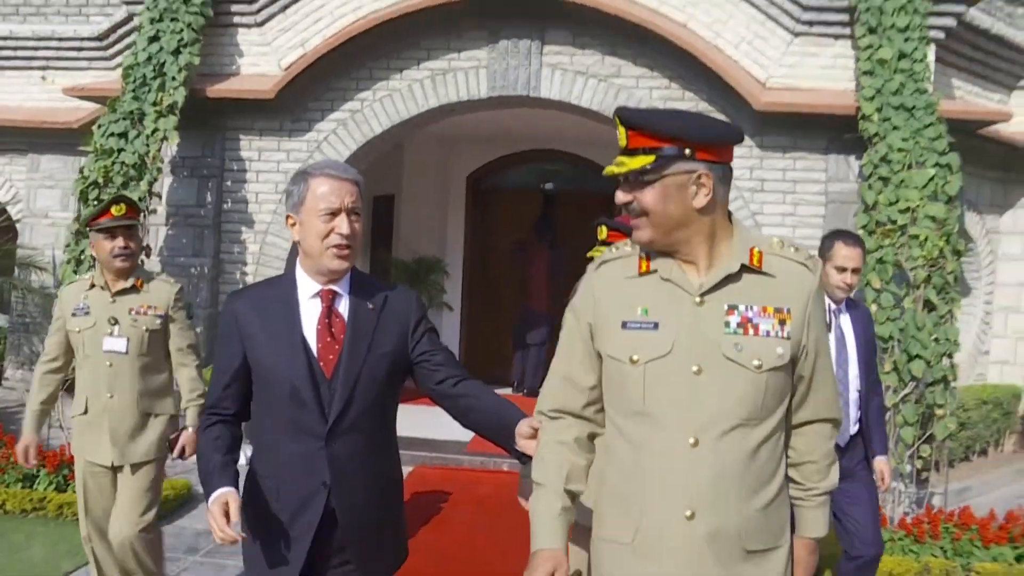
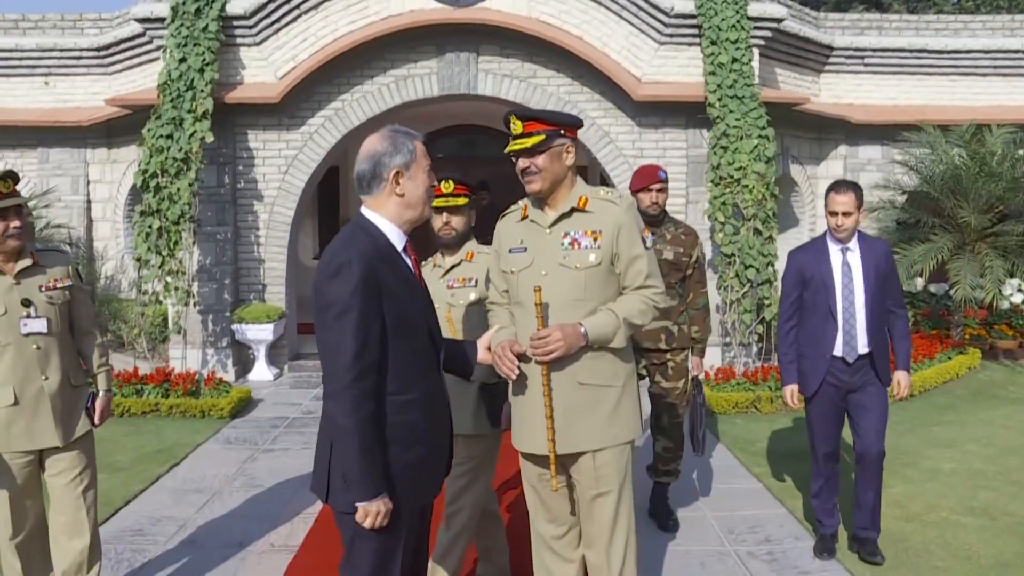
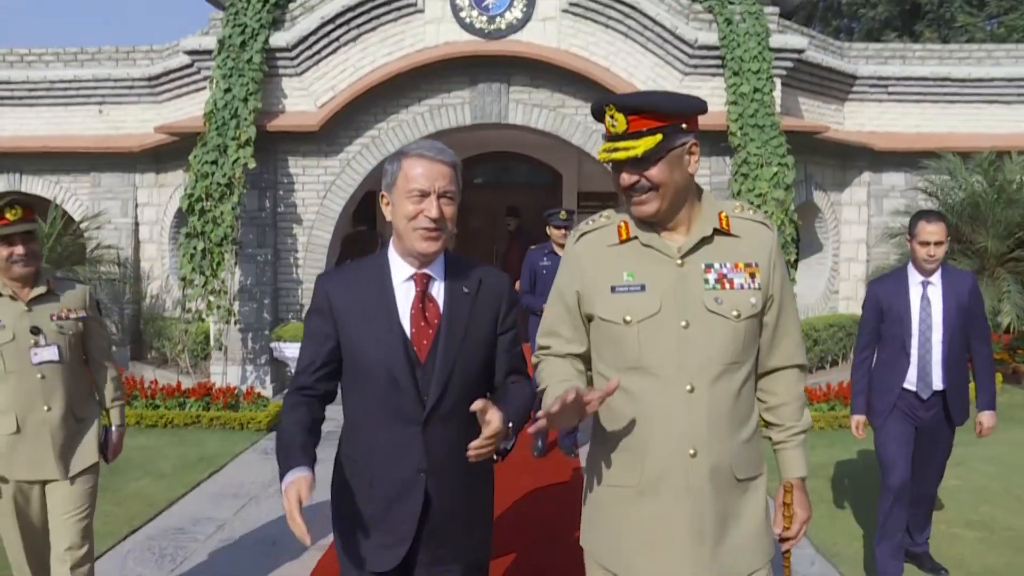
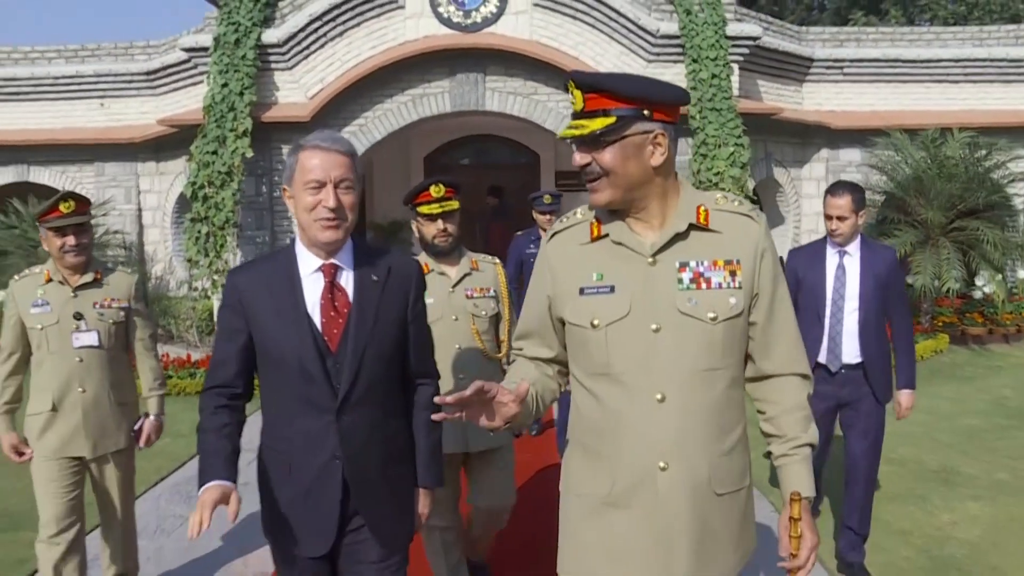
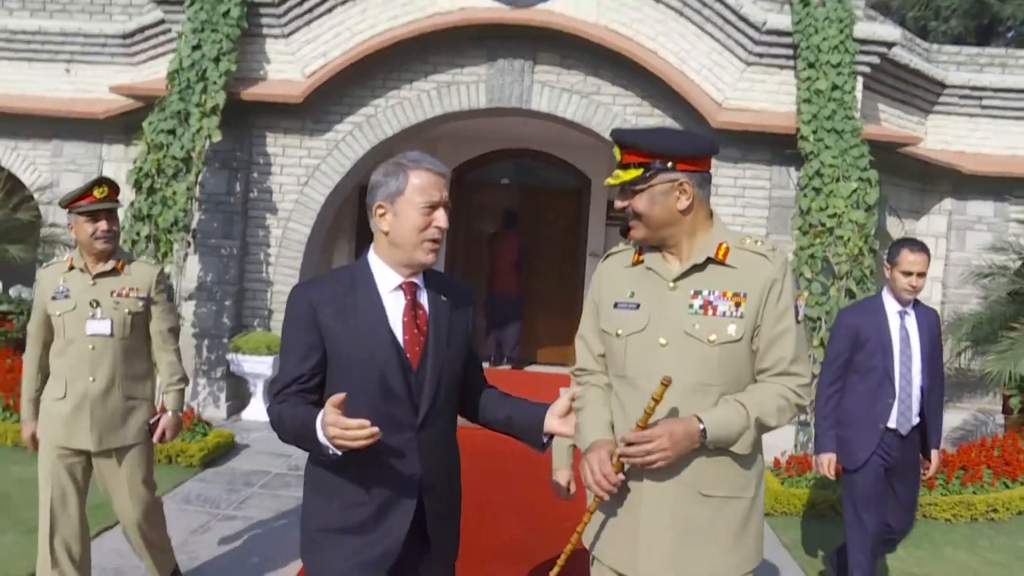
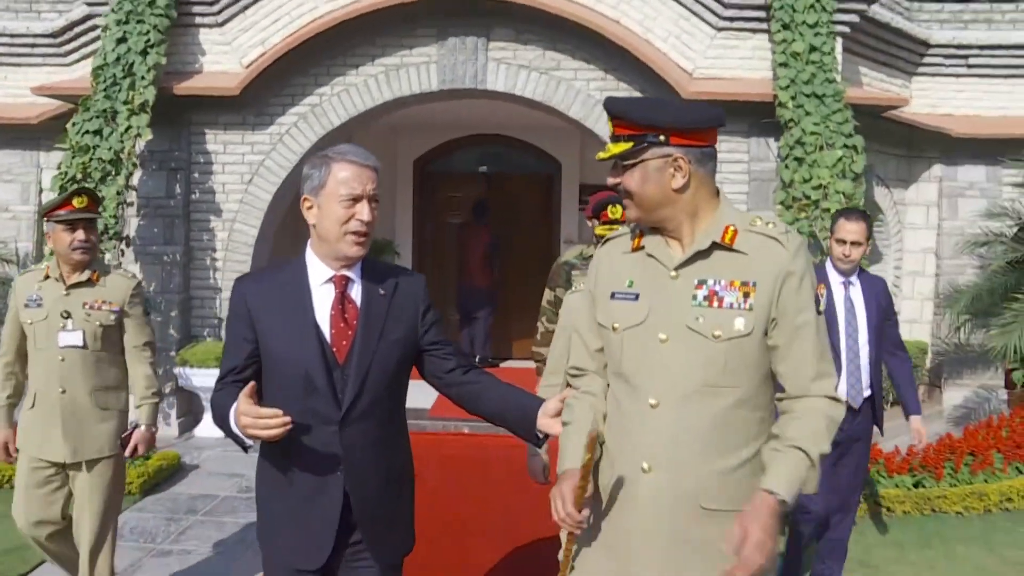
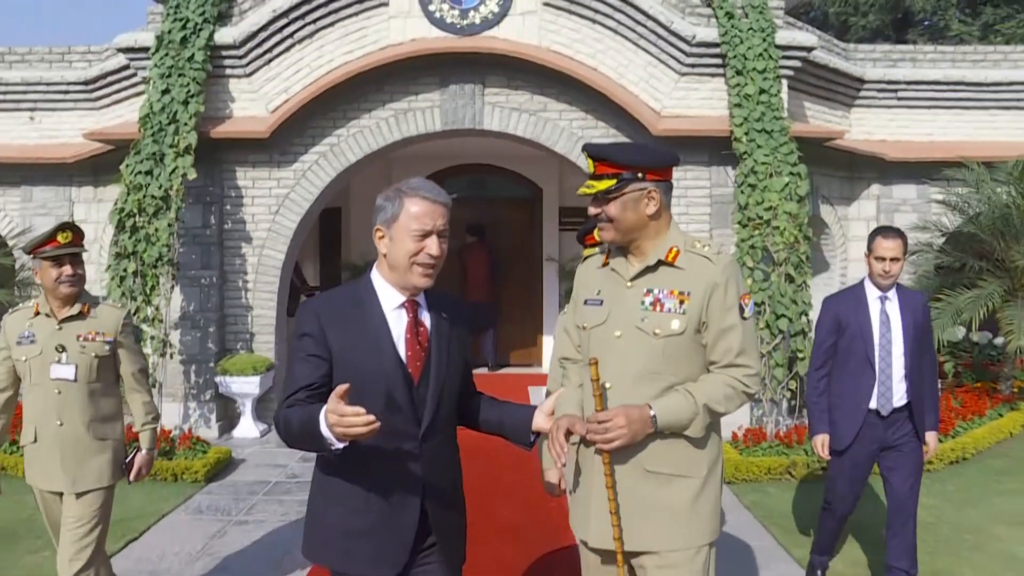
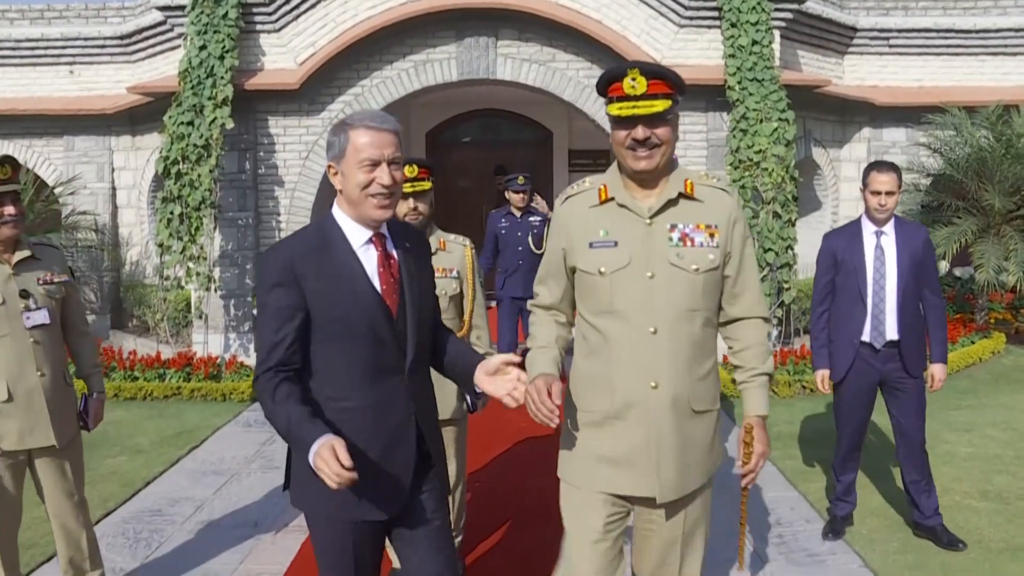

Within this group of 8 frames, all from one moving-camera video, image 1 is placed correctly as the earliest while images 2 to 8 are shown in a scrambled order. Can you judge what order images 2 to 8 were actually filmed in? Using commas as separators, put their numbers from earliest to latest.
6, 5, 7, 2, 8, 3, 4
